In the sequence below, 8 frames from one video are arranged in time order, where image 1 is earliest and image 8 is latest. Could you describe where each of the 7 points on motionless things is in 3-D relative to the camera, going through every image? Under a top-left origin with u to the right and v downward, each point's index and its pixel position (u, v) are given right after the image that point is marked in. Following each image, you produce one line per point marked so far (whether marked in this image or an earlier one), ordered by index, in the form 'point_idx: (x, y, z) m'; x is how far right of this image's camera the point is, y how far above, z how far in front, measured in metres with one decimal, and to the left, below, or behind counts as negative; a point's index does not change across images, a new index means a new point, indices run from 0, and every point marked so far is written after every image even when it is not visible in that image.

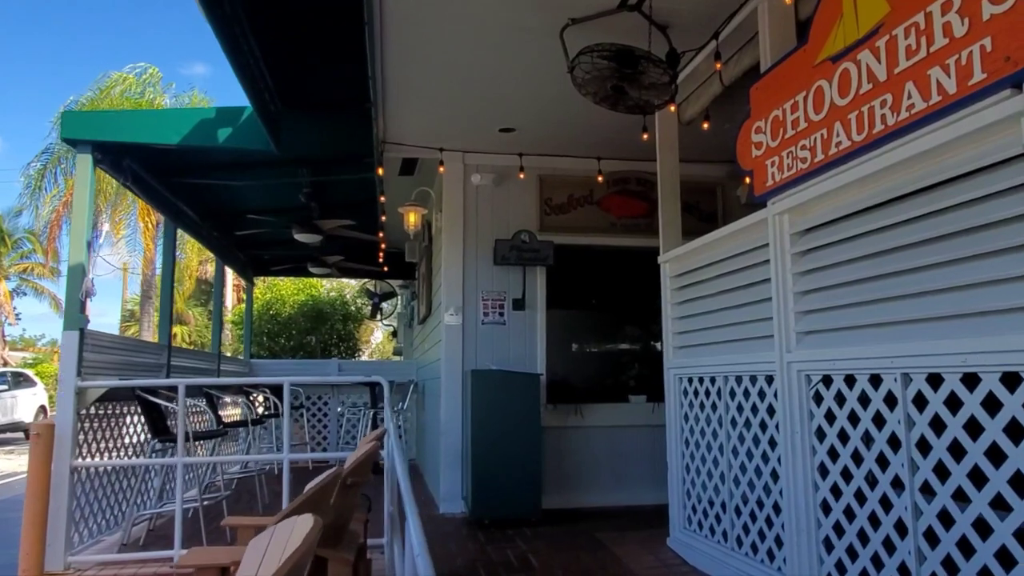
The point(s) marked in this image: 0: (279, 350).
0: (-3.6, -0.9, +11.2) m
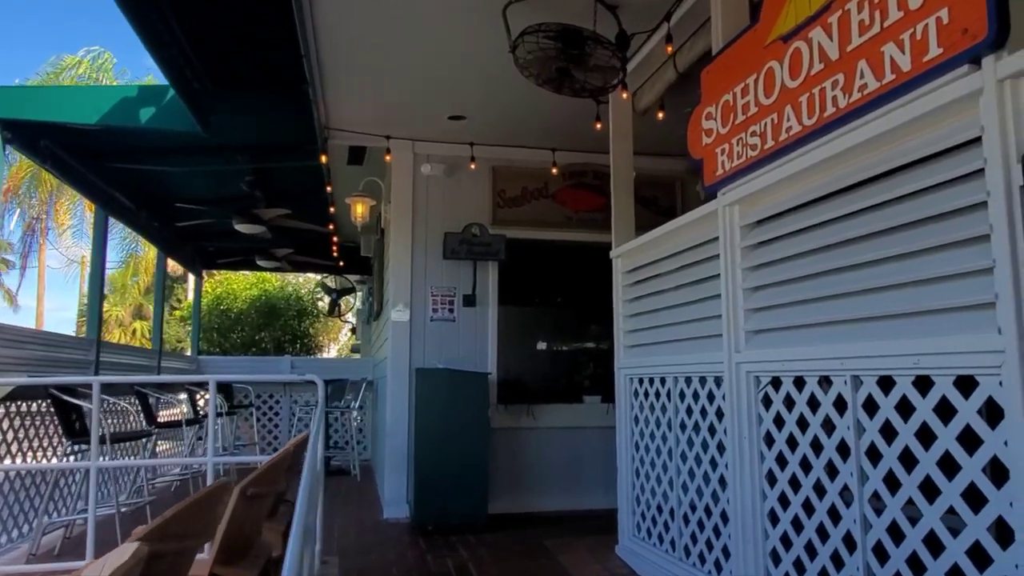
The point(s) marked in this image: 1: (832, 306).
0: (-4.2, -0.9, +10.8) m
1: (+1.1, -0.1, +2.4) m
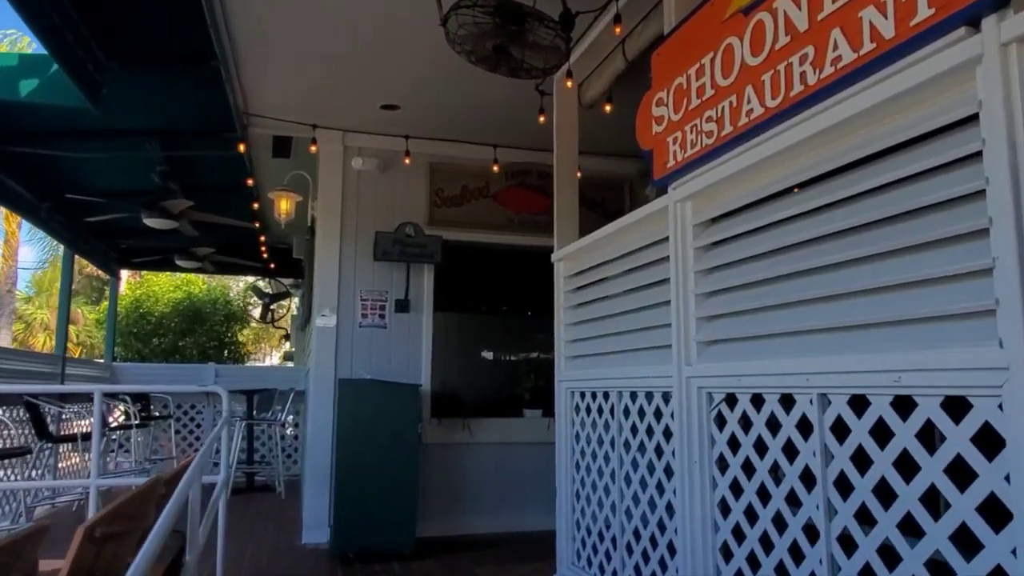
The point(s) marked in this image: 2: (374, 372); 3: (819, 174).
0: (-5.0, -0.9, +10.1) m
1: (+0.8, -0.1, +2.1) m
2: (-0.9, -0.6, +5.0) m
3: (+0.8, +0.3, +2.0) m
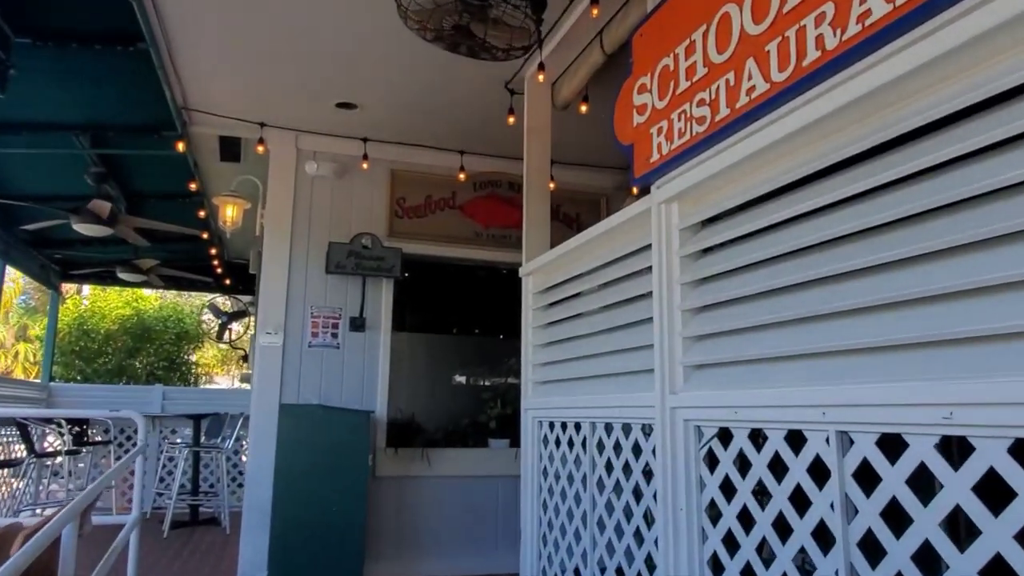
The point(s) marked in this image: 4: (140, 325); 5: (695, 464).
0: (-5.4, -1.1, +9.5) m
1: (+0.7, -0.1, +1.7) m
2: (-1.2, -0.7, +4.6) m
3: (+0.7, +0.3, +1.7) m
4: (-5.0, -0.5, +9.8) m
5: (+0.5, -0.5, +2.2) m
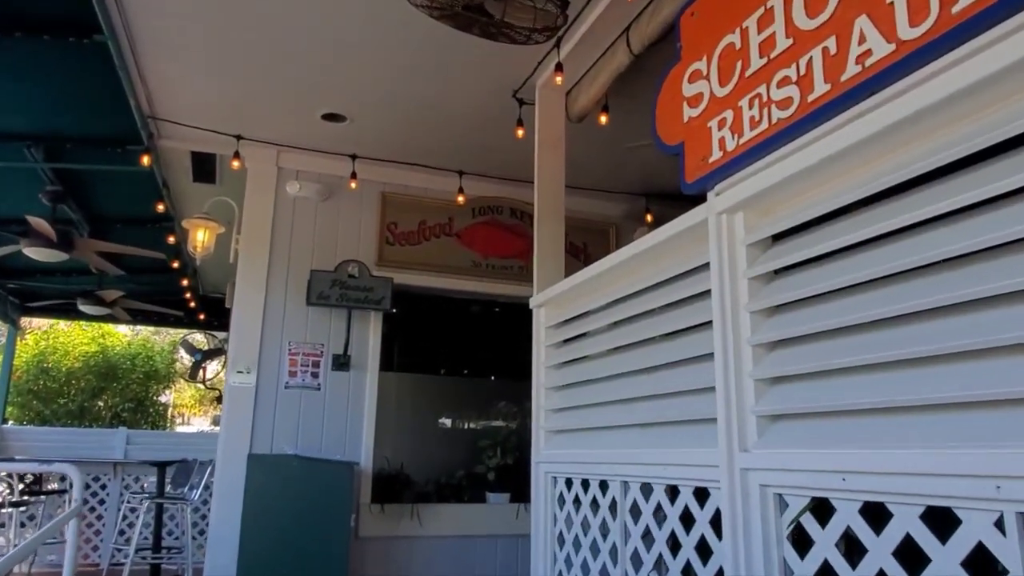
0: (-5.5, -1.5, +8.8) m
1: (+0.8, -0.1, +1.3) m
2: (-1.1, -0.9, +4.0) m
3: (+0.8, +0.2, +1.2) m
4: (-5.1, -0.9, +9.2) m
5: (+0.6, -0.6, +1.7) m
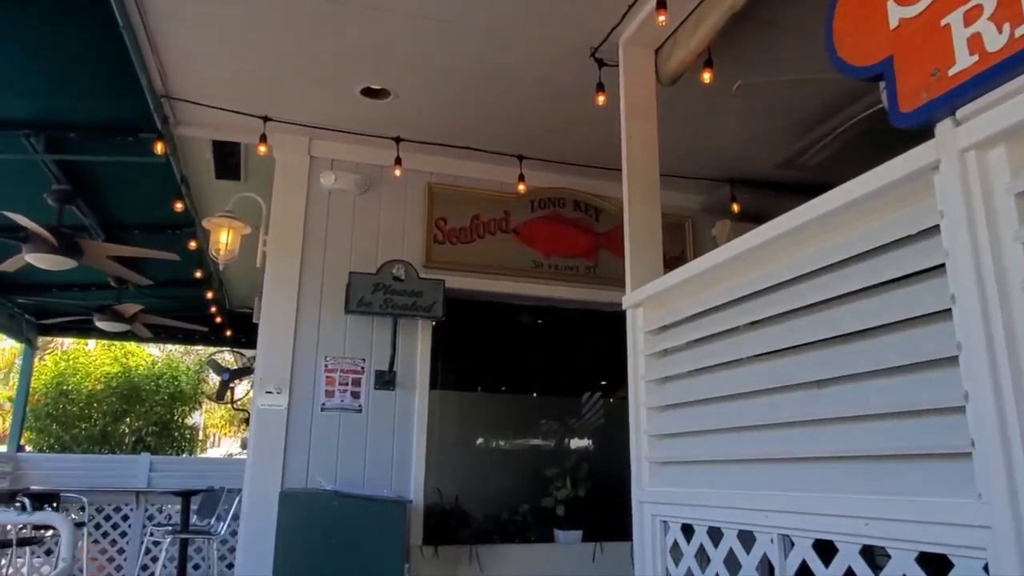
0: (-5.0, -1.7, +8.4) m
1: (+1.0, -0.1, +0.6) m
2: (-0.8, -0.9, +3.4) m
3: (+1.1, +0.3, +0.6) m
4: (-4.5, -1.1, +8.8) m
5: (+0.9, -0.5, +1.0) m
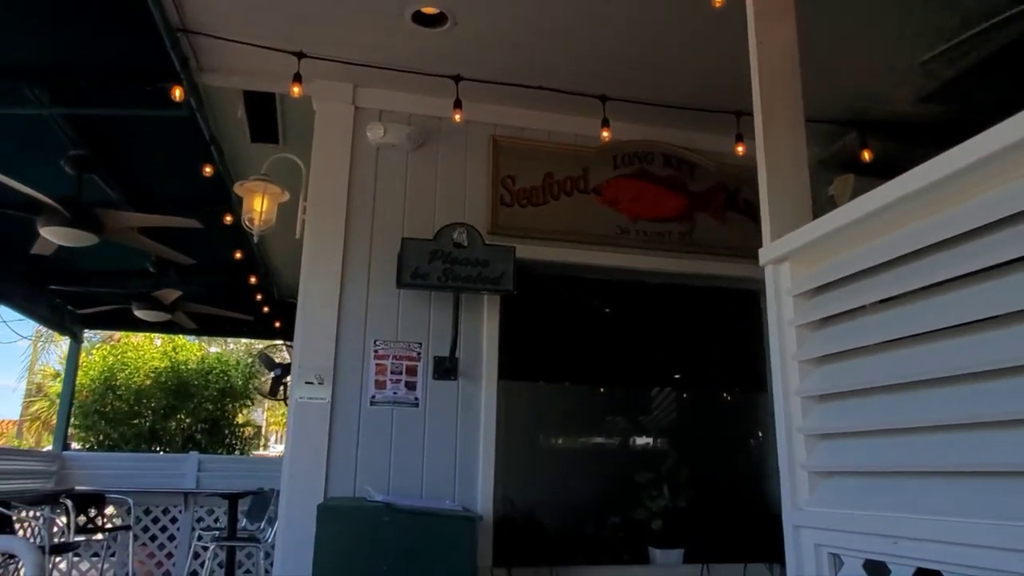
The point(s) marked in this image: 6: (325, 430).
0: (-4.2, -1.6, +8.1) m
1: (+1.1, +0.1, -0.1) m
2: (-0.5, -0.8, +2.9) m
3: (+1.2, +0.5, -0.1) m
4: (-3.8, -1.1, +8.5) m
5: (+1.0, -0.4, +0.4) m
6: (-0.7, -0.5, +2.8) m
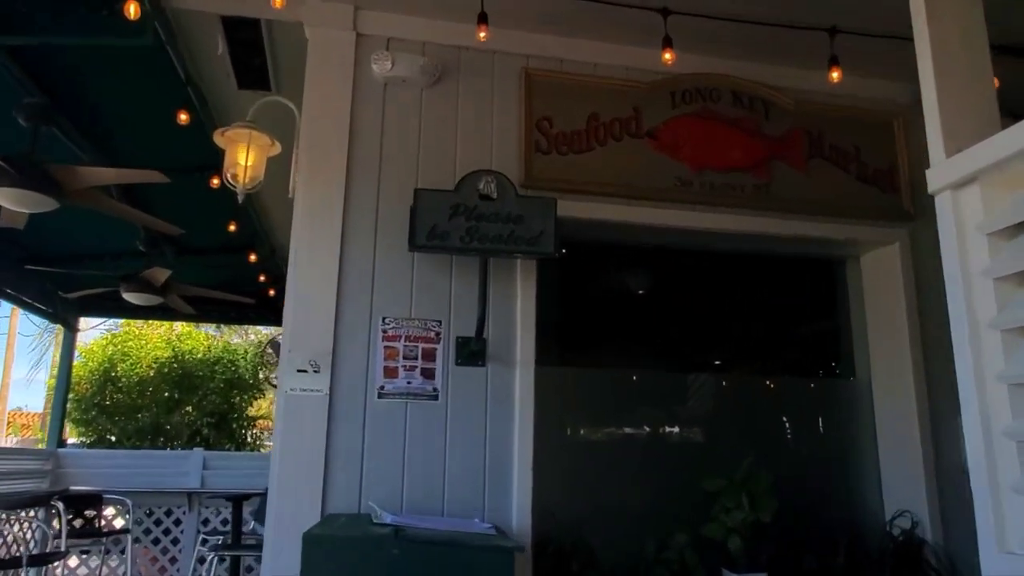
0: (-3.9, -1.5, +7.7) m
1: (+1.2, +0.1, -0.7) m
2: (-0.3, -0.7, +2.3) m
3: (+1.2, +0.5, -0.7) m
4: (-3.5, -0.9, +8.0) m
5: (+1.1, -0.3, -0.2) m
6: (-0.6, -0.4, +2.3) m
